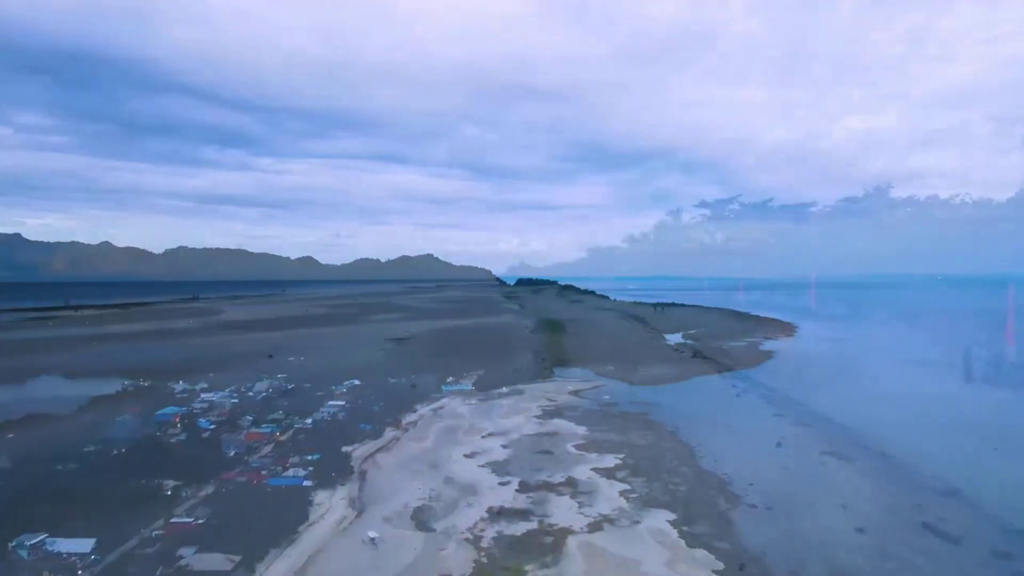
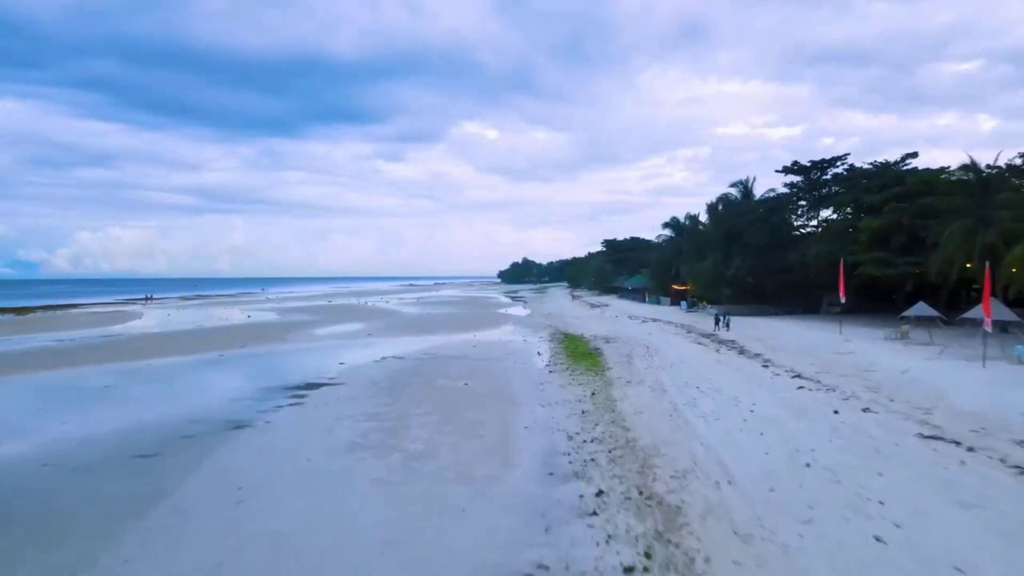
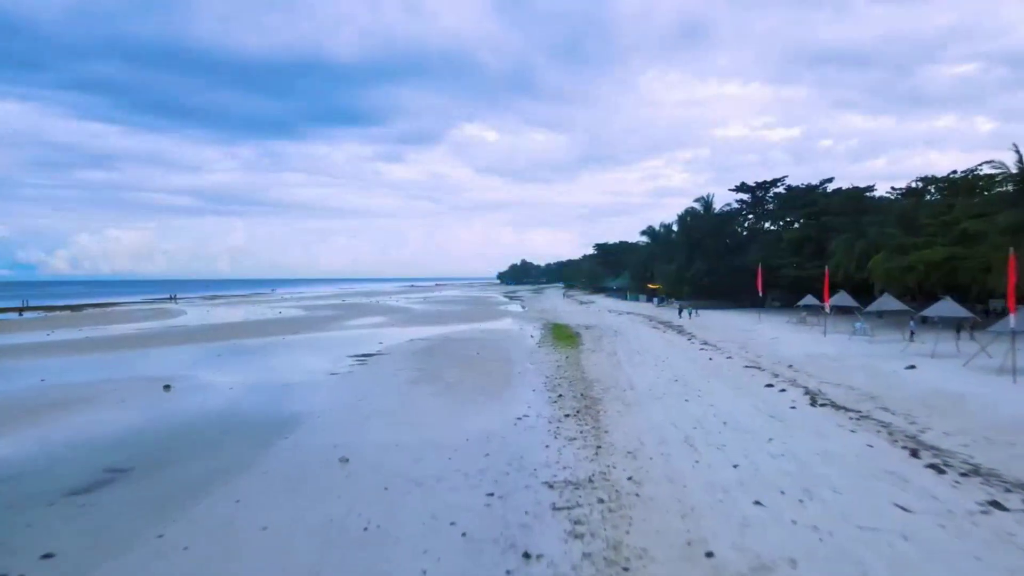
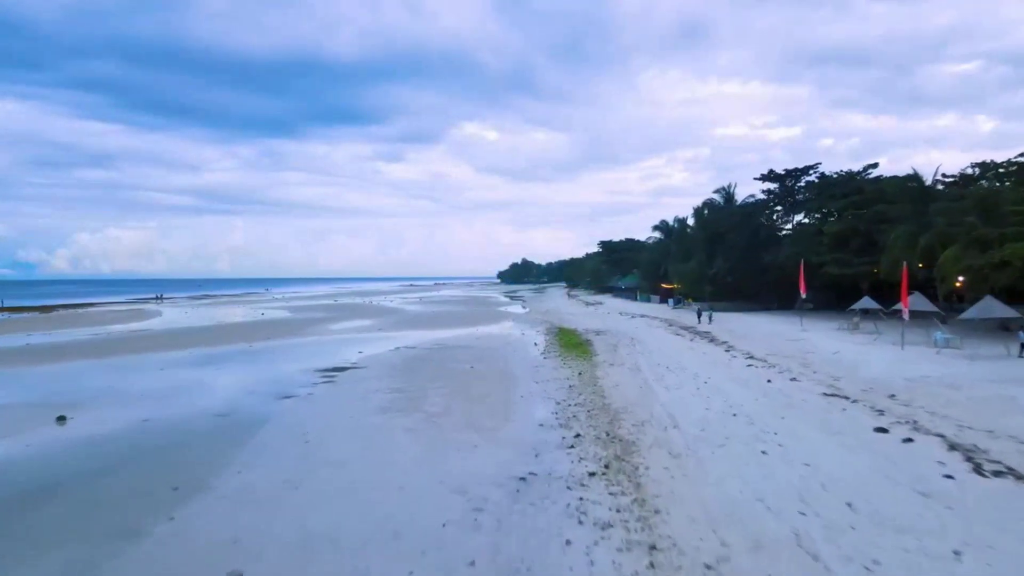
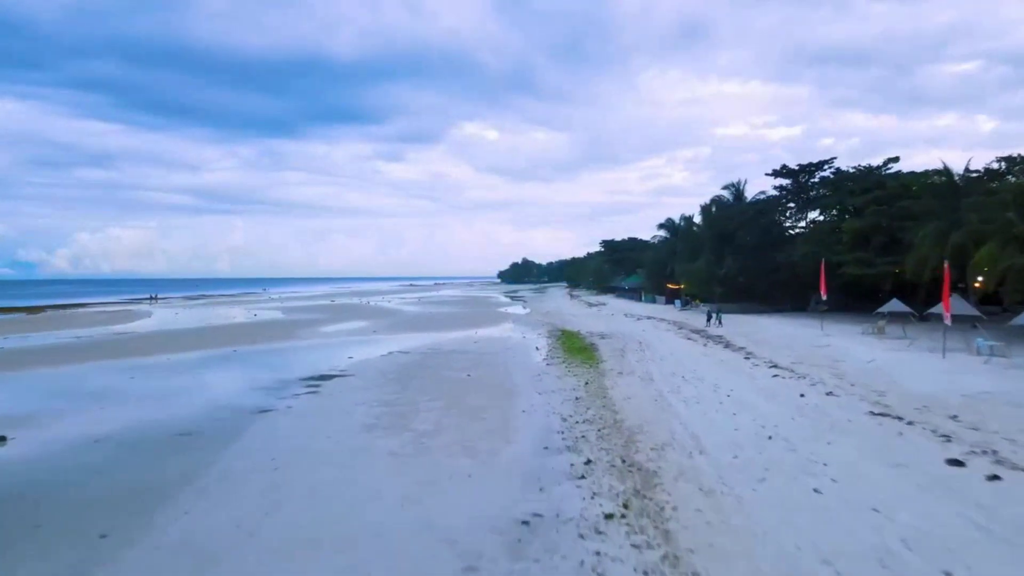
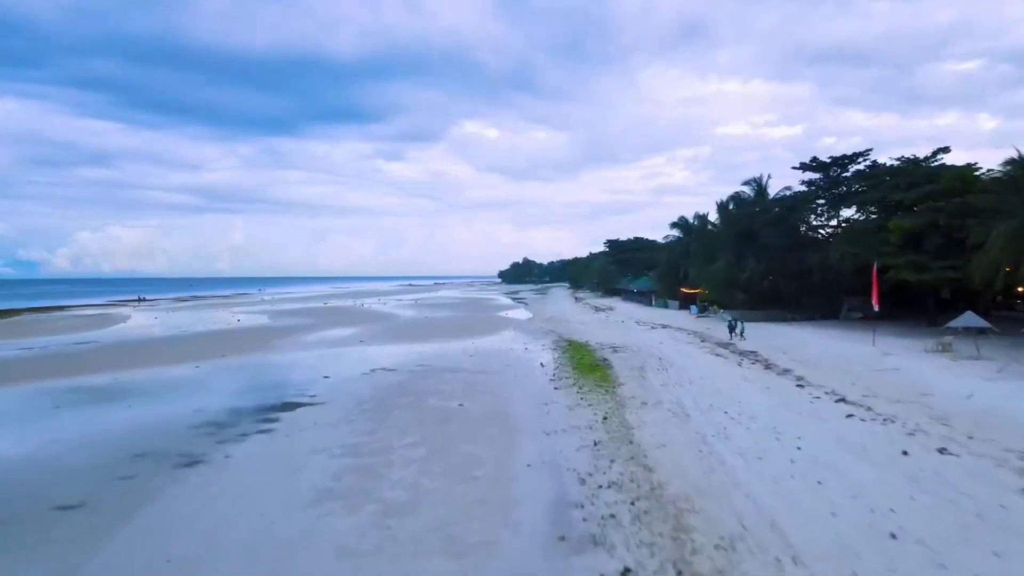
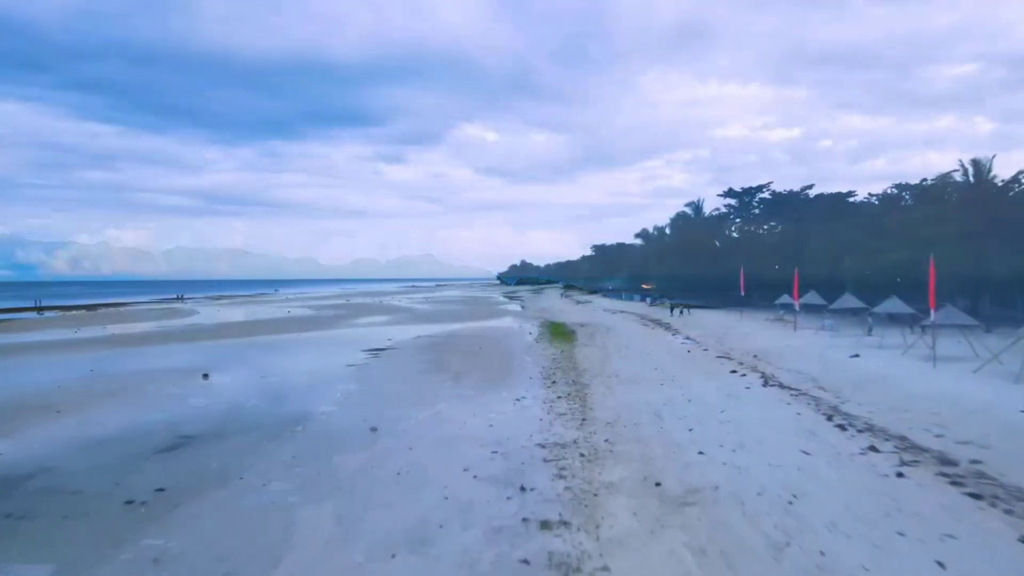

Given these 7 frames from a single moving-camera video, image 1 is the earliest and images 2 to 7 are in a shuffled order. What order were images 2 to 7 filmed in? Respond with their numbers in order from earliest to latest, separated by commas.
7, 3, 4, 5, 2, 6
